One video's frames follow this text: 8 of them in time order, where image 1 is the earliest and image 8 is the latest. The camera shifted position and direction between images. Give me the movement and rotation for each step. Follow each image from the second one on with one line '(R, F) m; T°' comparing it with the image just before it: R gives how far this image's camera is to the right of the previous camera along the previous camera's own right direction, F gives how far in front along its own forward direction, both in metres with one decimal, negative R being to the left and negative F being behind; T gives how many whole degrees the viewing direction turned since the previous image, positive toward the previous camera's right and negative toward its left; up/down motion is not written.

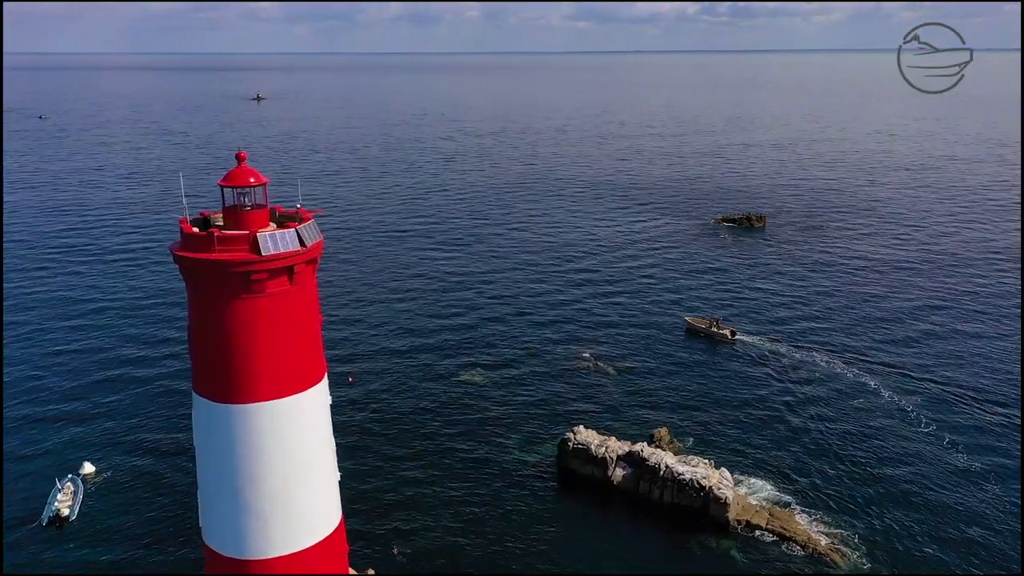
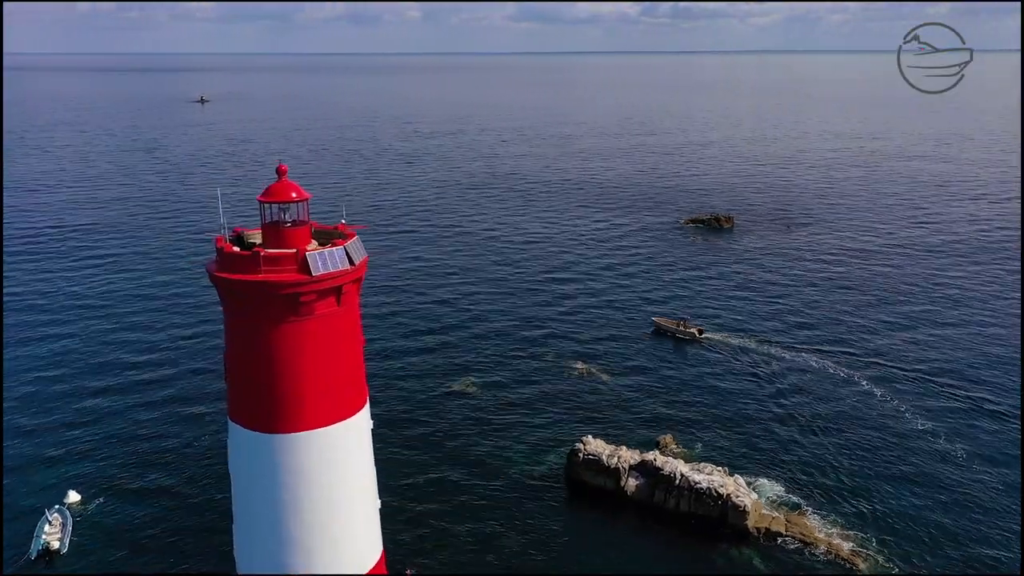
(-2.0, +0.7) m; +3°
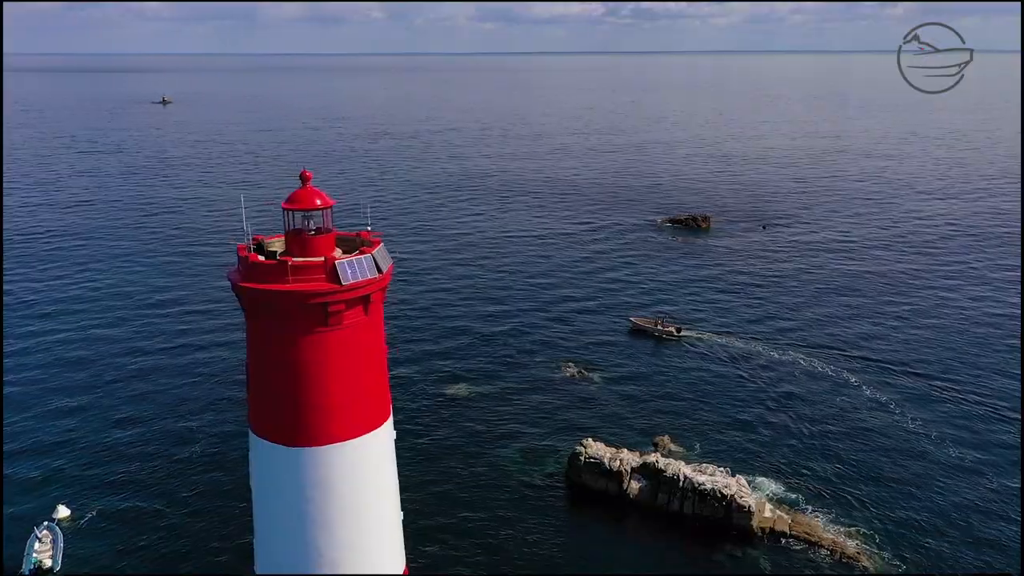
(-1.1, +0.2) m; +2°
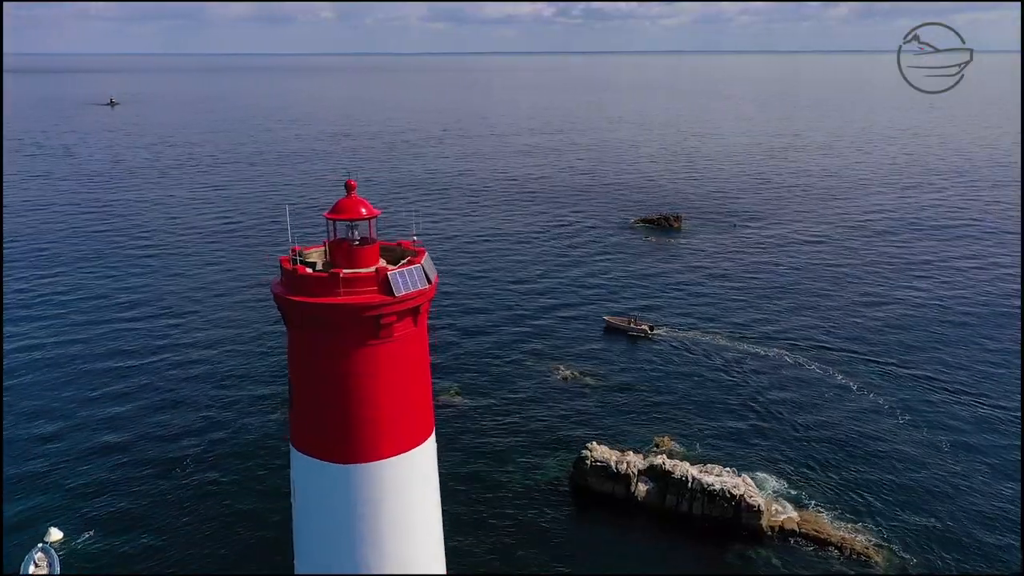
(-1.6, +0.3) m; +3°
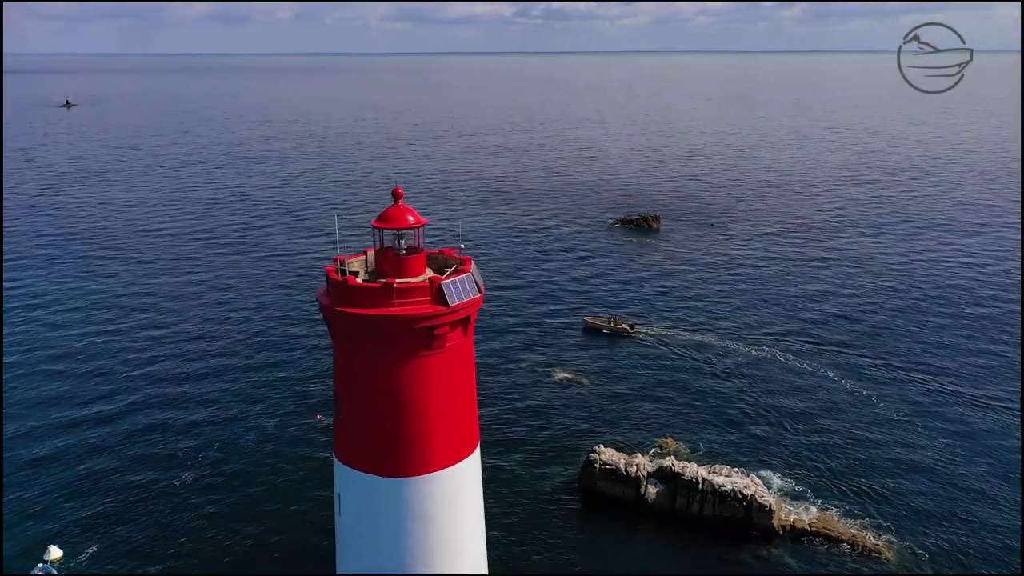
(-1.4, +0.2) m; +2°
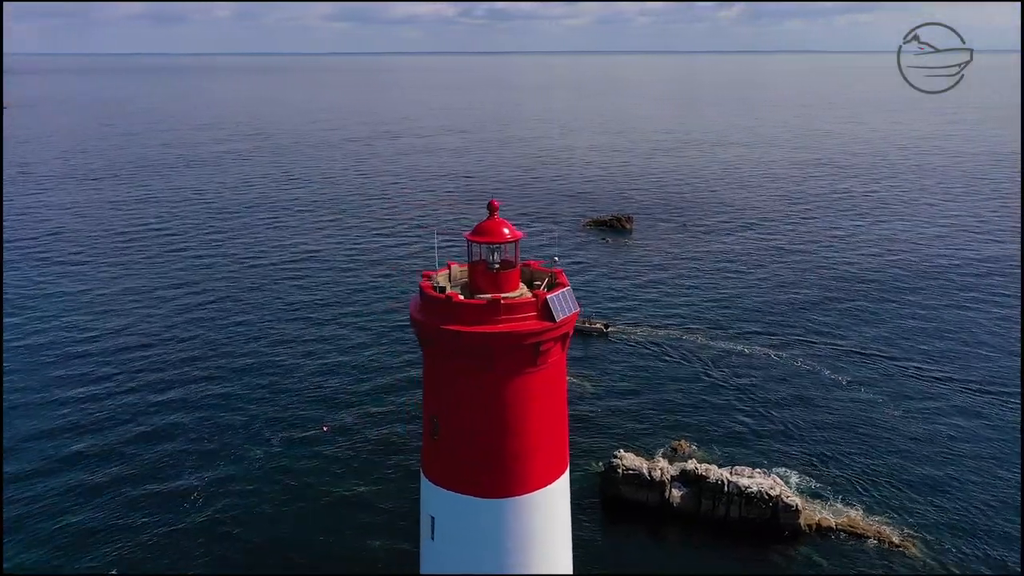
(-2.4, +0.4) m; +3°
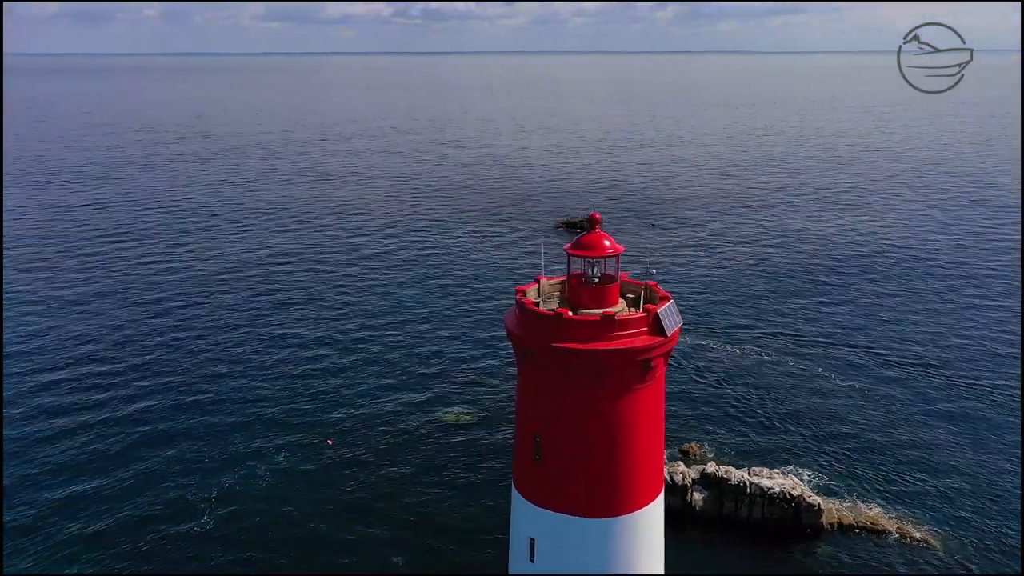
(-2.4, +0.4) m; +3°
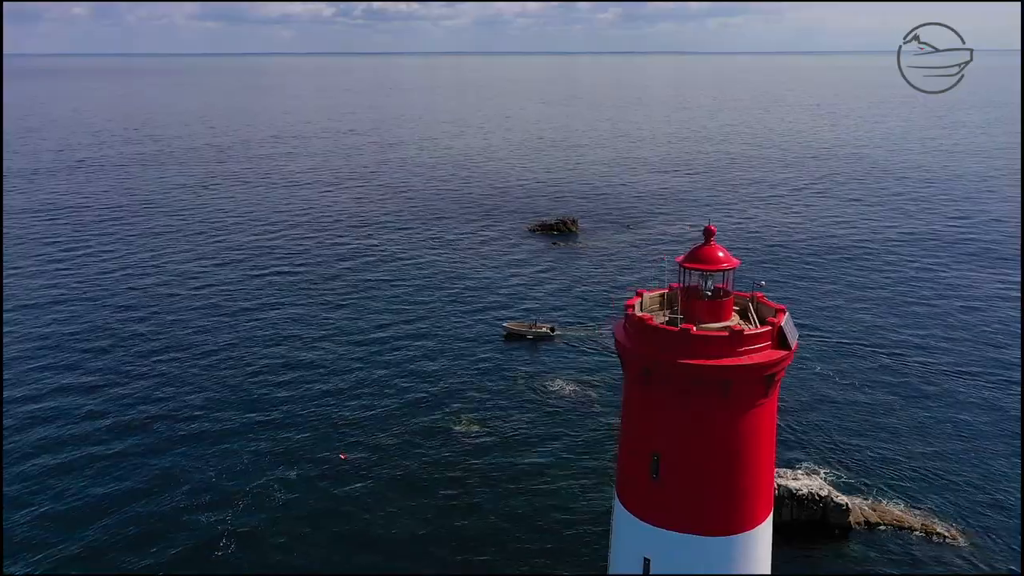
(-2.5, +0.6) m; +3°
